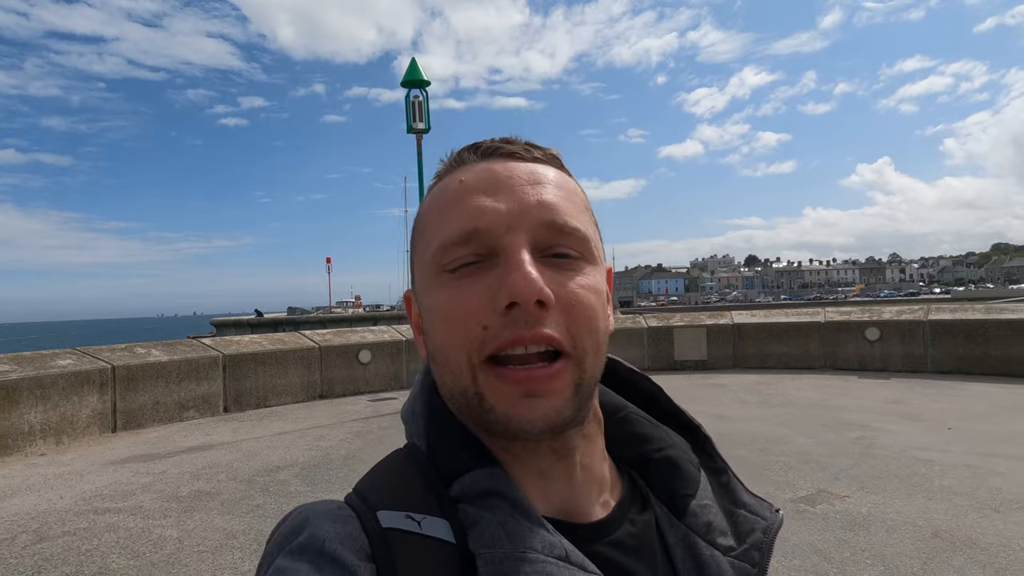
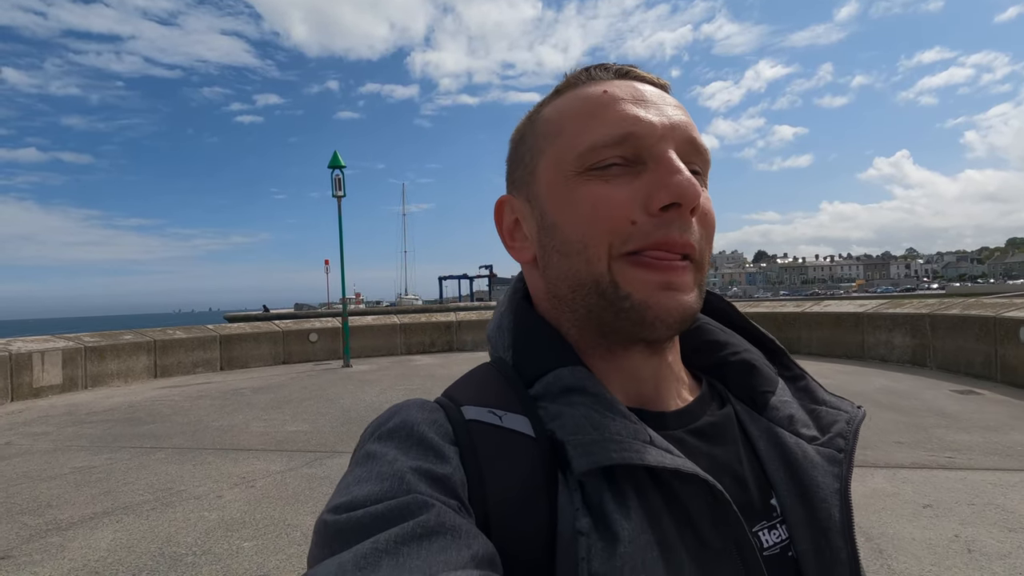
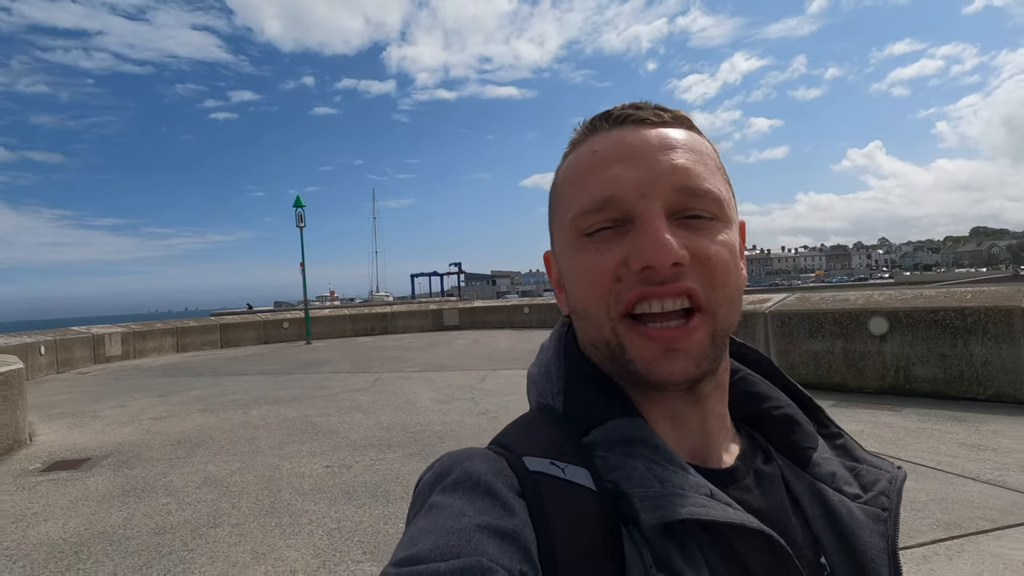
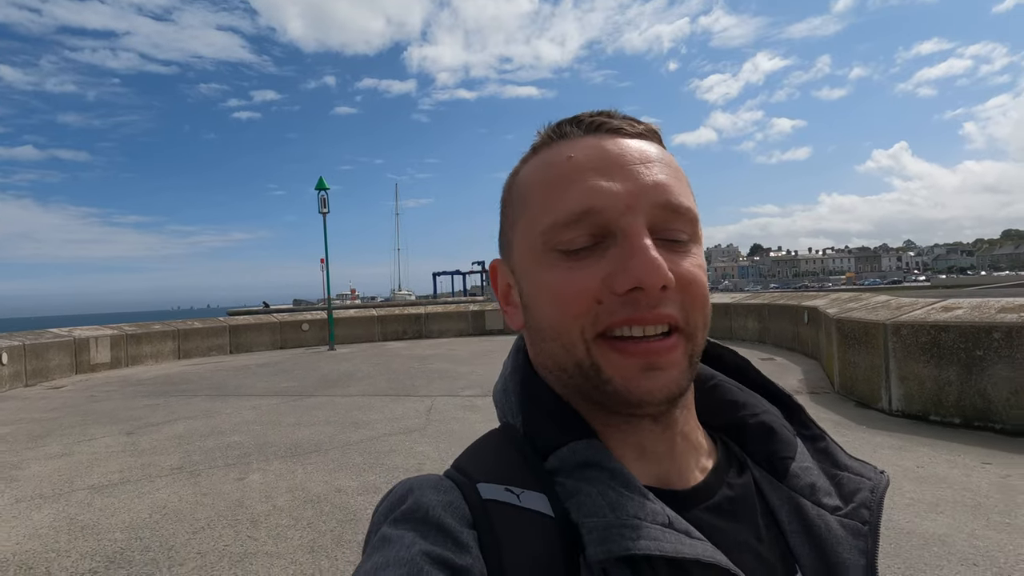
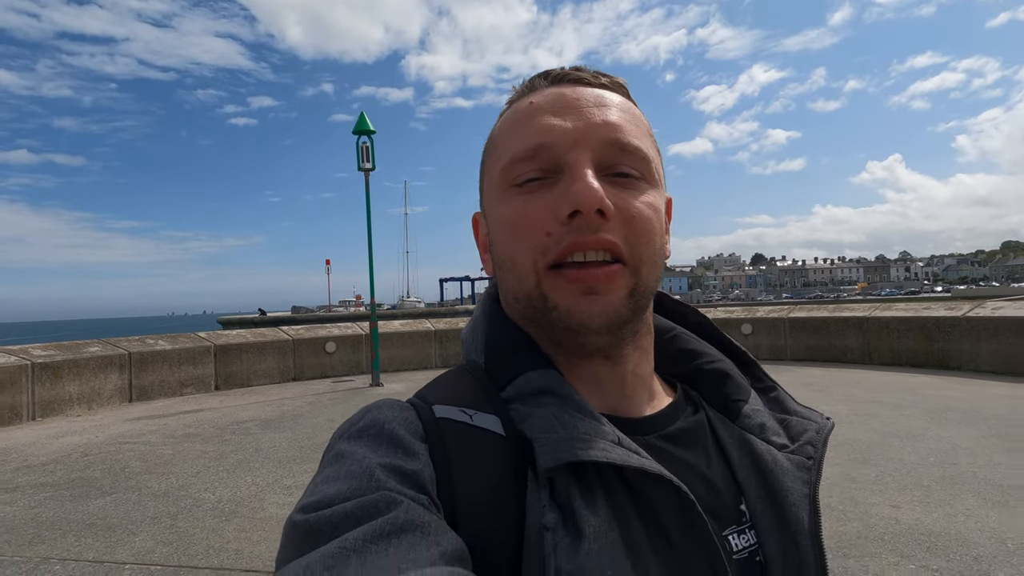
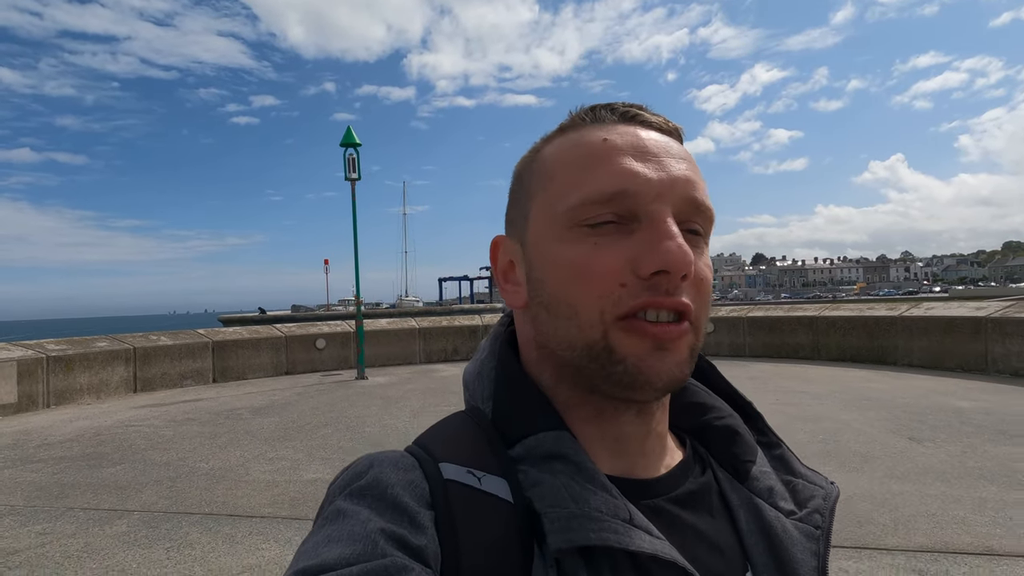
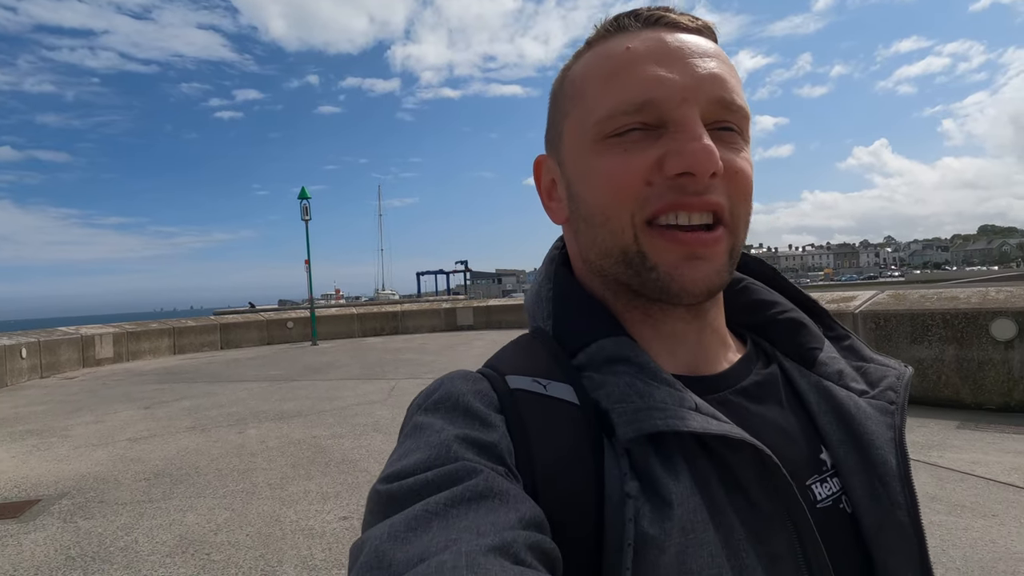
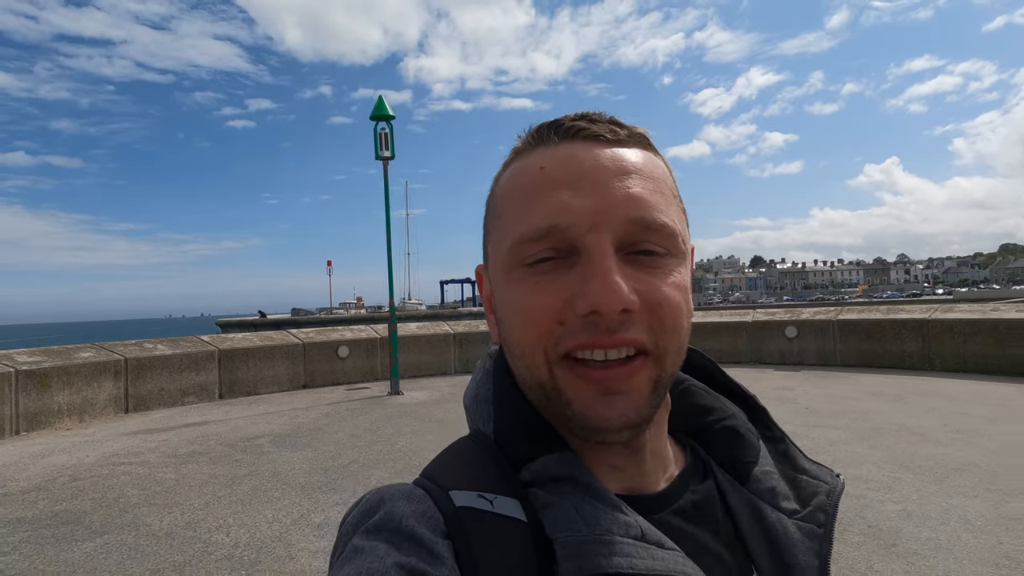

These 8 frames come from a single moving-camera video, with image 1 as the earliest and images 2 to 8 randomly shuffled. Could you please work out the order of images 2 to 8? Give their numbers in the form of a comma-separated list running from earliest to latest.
8, 5, 6, 2, 4, 7, 3
